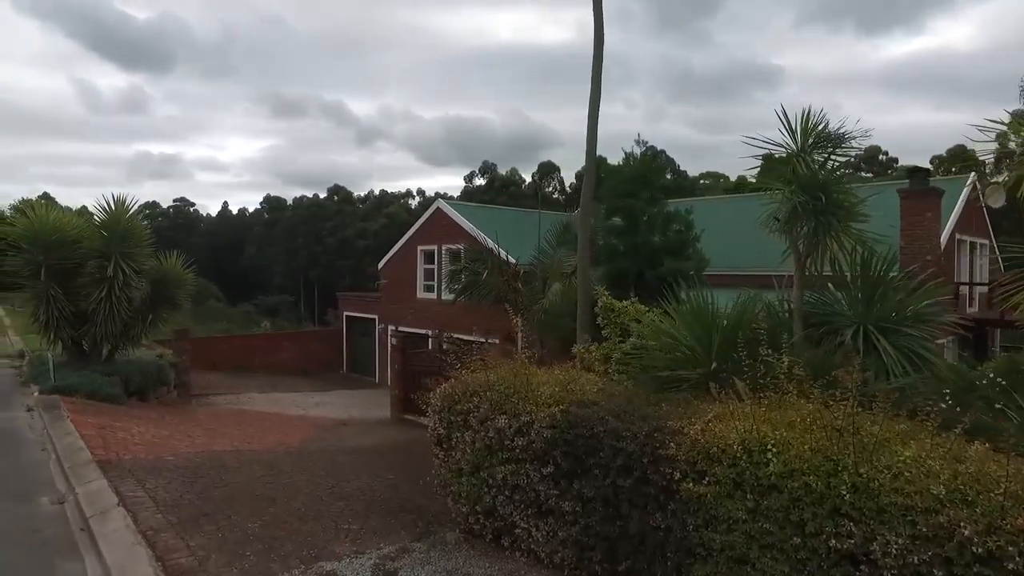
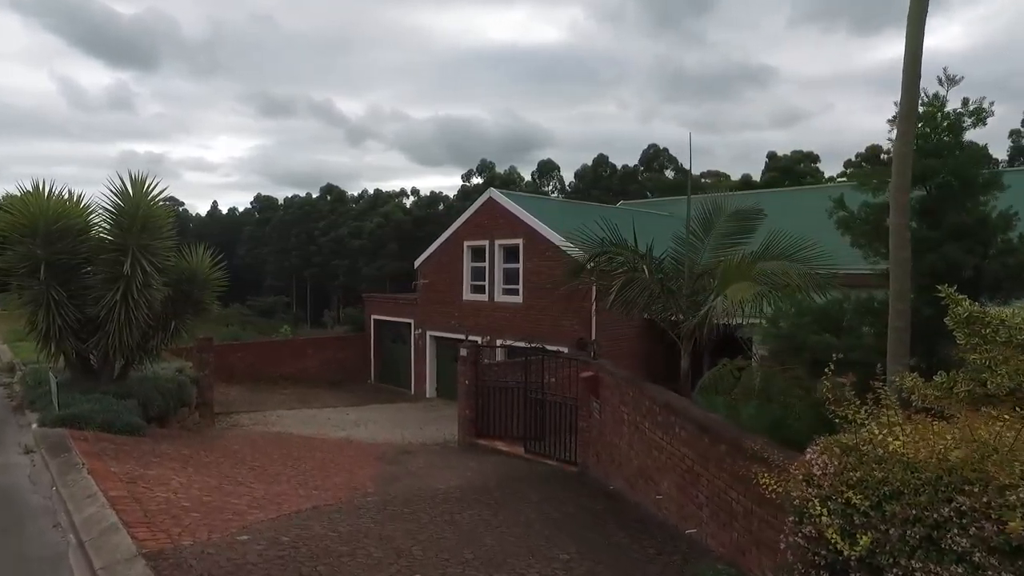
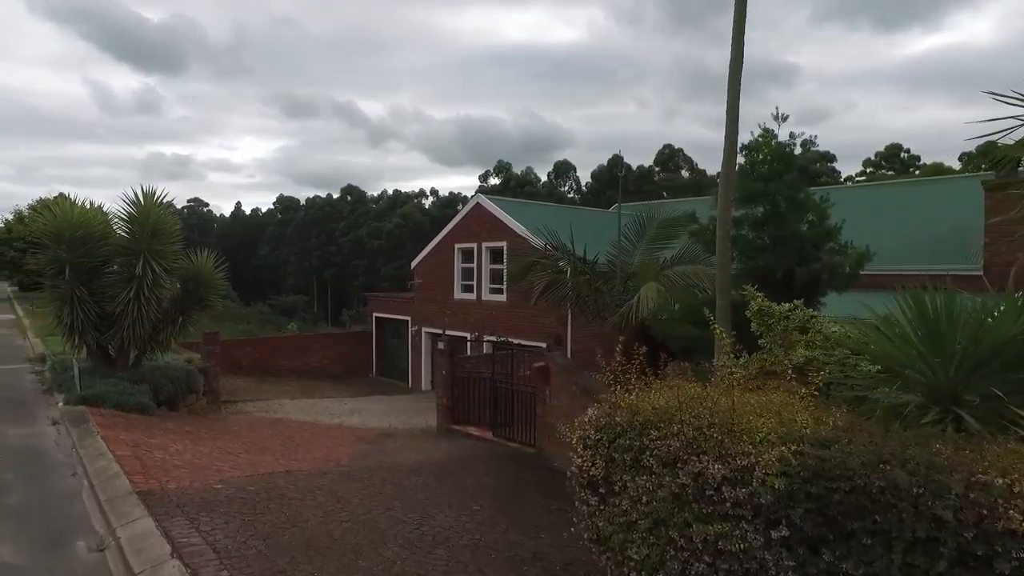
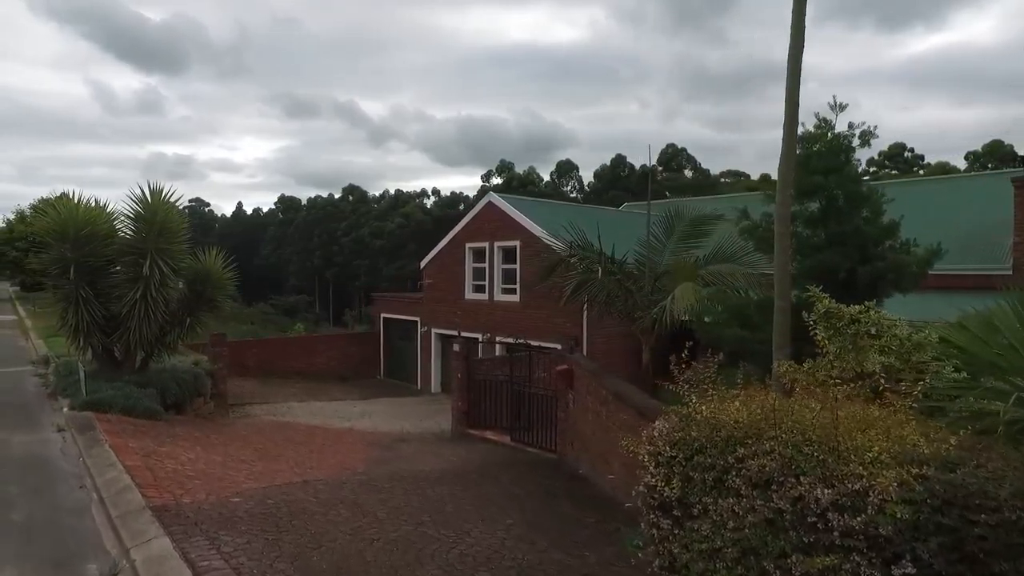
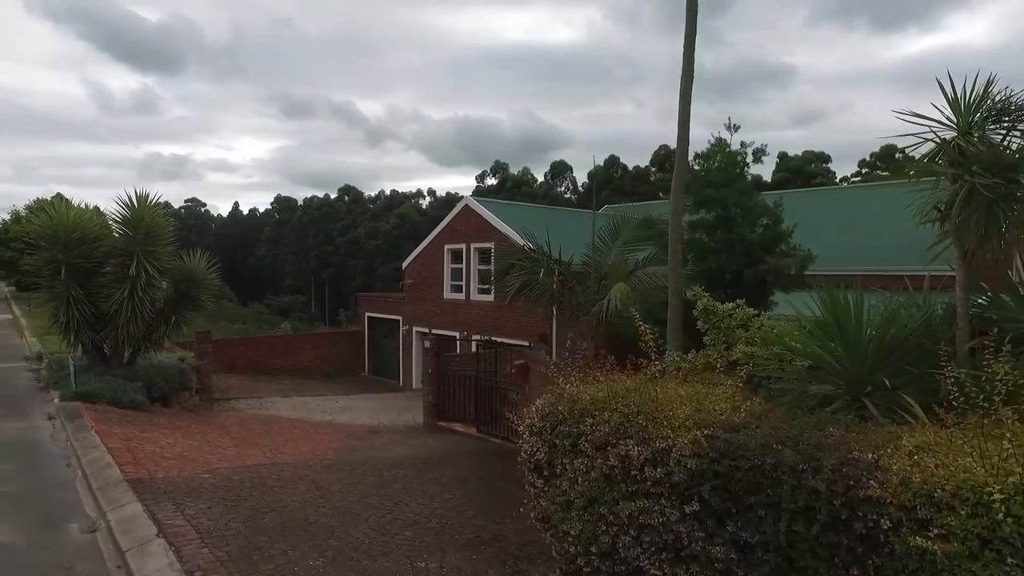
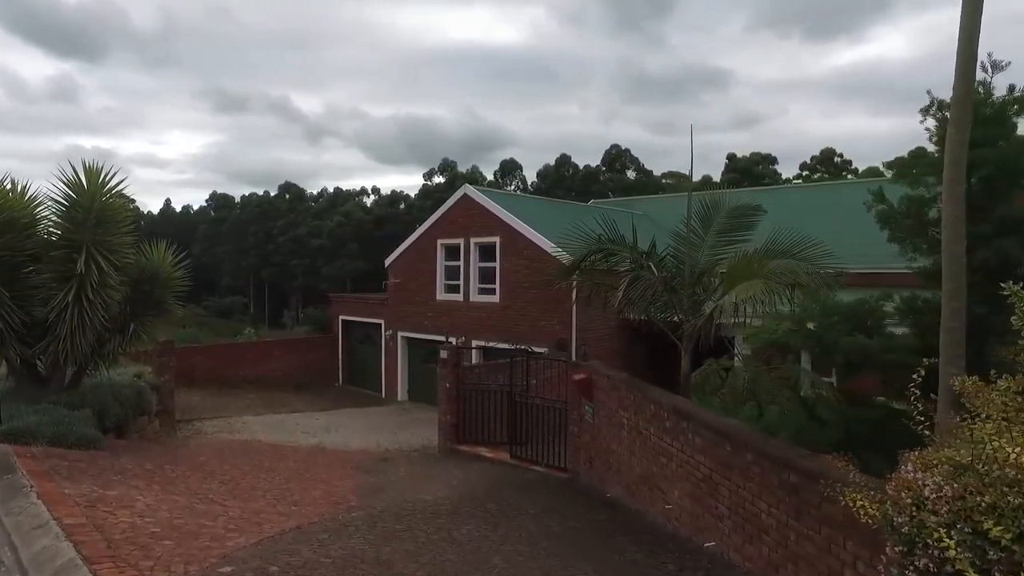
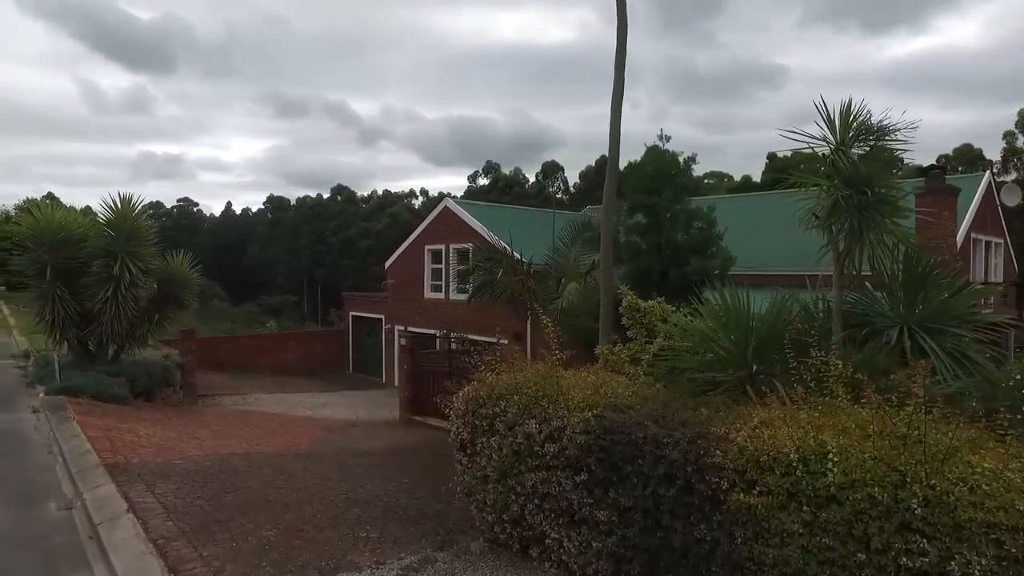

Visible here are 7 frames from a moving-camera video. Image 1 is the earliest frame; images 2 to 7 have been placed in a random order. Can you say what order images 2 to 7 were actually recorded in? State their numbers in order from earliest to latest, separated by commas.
7, 5, 3, 4, 2, 6
